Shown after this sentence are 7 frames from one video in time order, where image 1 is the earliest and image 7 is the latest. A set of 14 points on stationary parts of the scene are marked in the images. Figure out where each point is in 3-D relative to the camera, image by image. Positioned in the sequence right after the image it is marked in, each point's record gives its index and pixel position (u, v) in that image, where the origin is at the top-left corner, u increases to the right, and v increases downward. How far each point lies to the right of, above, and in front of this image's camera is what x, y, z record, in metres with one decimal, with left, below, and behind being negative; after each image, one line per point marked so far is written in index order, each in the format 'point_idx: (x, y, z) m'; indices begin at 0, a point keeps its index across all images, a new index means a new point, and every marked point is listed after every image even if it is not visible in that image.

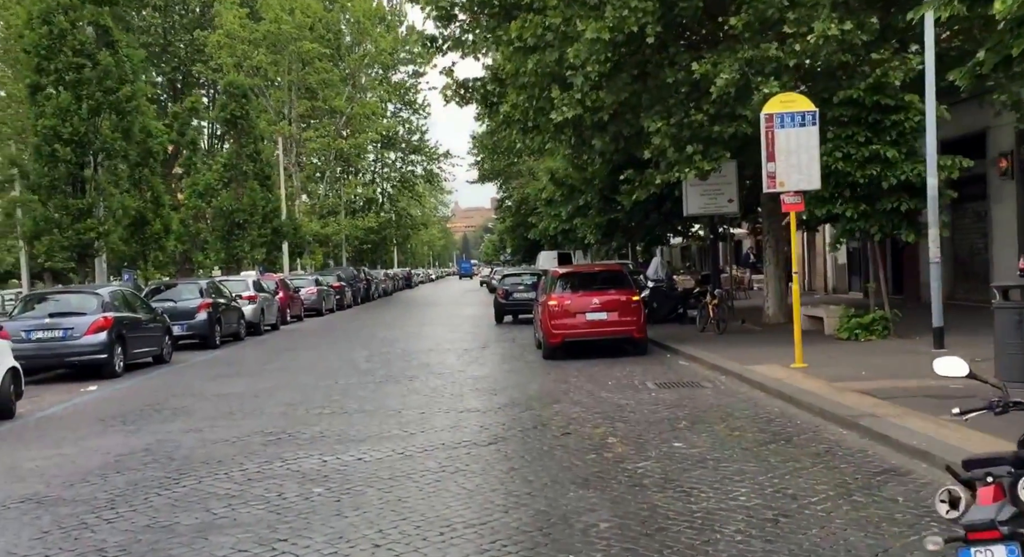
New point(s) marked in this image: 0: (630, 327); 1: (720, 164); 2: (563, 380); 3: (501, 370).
0: (+2.0, -0.8, +16.6) m
1: (+3.5, +2.0, +16.5) m
2: (+0.7, -1.4, +13.9) m
3: (-0.2, -1.4, +15.3) m
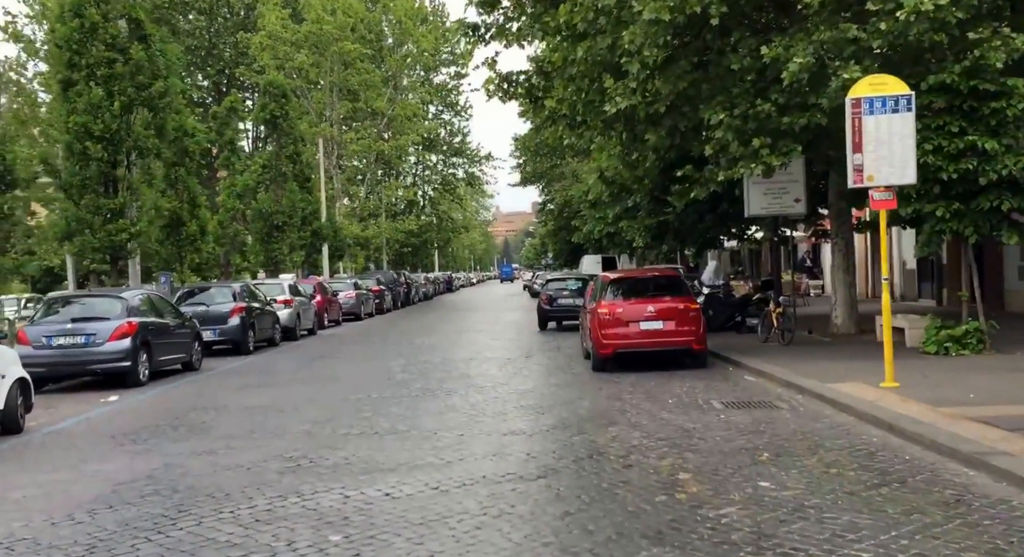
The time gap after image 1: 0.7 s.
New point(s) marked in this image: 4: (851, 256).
0: (+2.7, -0.9, +15.2) m
1: (+4.3, +1.9, +15.0) m
2: (+1.4, -1.5, +12.6) m
3: (+0.5, -1.5, +13.9) m
4: (+6.6, +0.4, +19.0) m
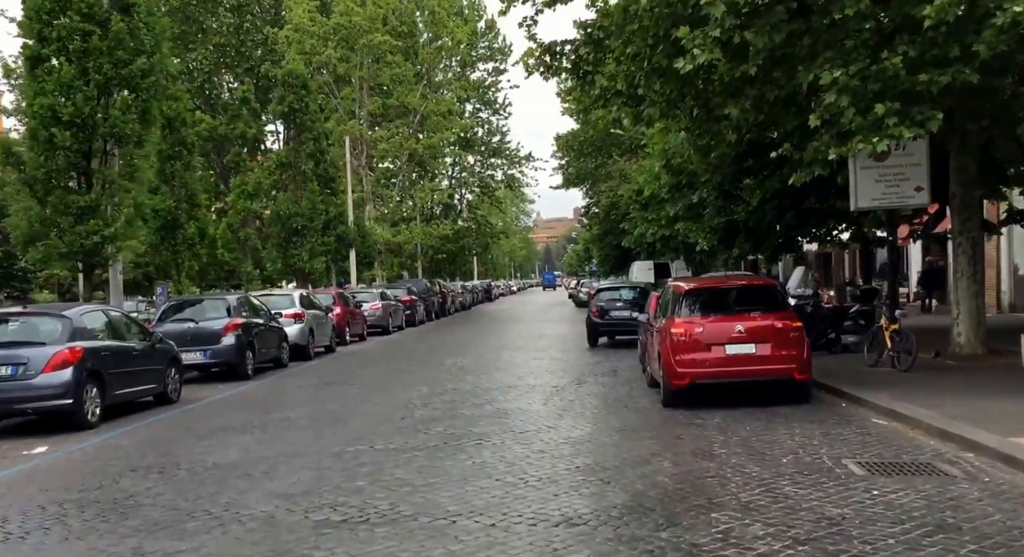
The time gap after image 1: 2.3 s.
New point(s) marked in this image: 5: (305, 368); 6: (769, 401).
0: (+3.3, -1.1, +11.7) m
1: (+4.8, +1.8, +11.5) m
2: (+1.8, -1.6, +9.1) m
3: (+1.1, -1.6, +10.5) m
4: (+7.3, +0.3, +15.3) m
5: (-4.2, -1.8, +19.8) m
6: (+3.2, -1.5, +11.9) m
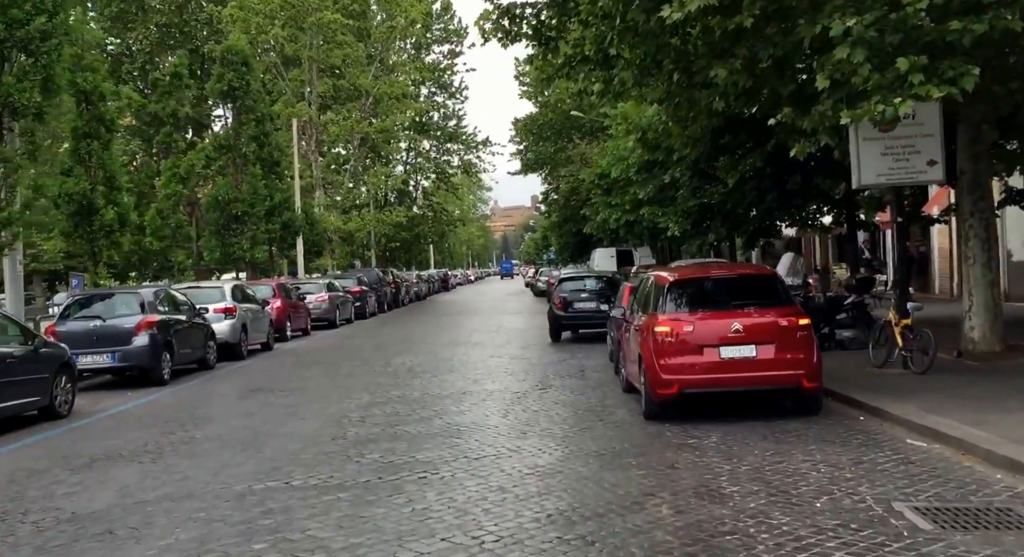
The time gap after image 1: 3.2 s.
0: (+2.8, -0.9, +9.8) m
1: (+4.4, +1.9, +9.6) m
2: (+1.5, -1.5, +7.2) m
3: (+0.6, -1.5, +8.6) m
4: (+6.7, +0.5, +13.6) m
5: (-5.0, -1.6, +17.6) m
6: (+2.7, -1.4, +10.0) m
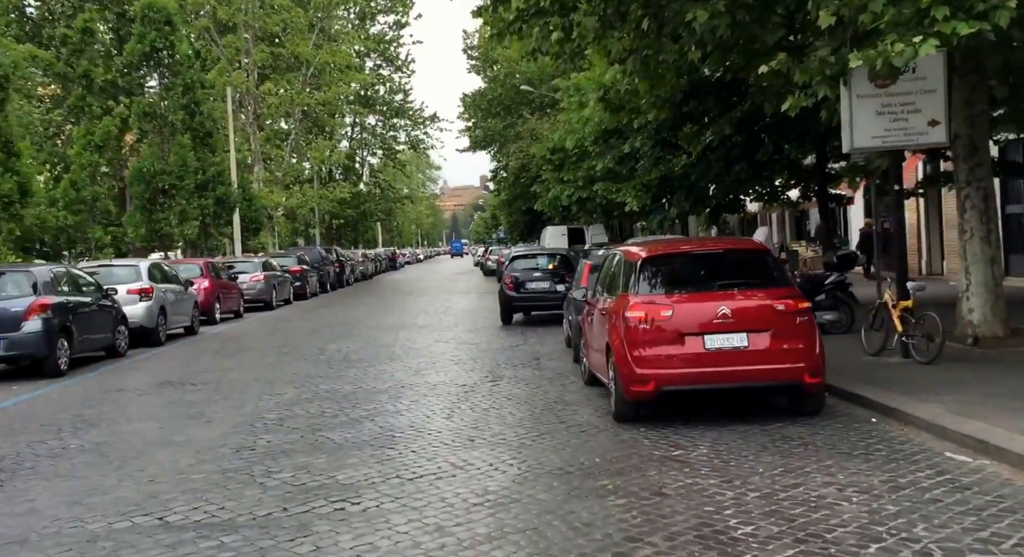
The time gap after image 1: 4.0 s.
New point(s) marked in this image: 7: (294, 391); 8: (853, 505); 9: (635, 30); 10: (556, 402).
0: (+2.4, -0.7, +8.3) m
1: (+3.9, +2.1, +8.1) m
2: (+1.2, -1.3, +5.6) m
3: (+0.3, -1.3, +6.9) m
4: (+6.0, +0.8, +12.2) m
5: (-5.9, -1.3, +15.7) m
6: (+2.2, -1.2, +8.5) m
7: (-2.5, -1.3, +11.0) m
8: (+2.0, -1.3, +5.8) m
9: (+1.6, +3.1, +12.1) m
10: (+0.4, -1.3, +10.0) m
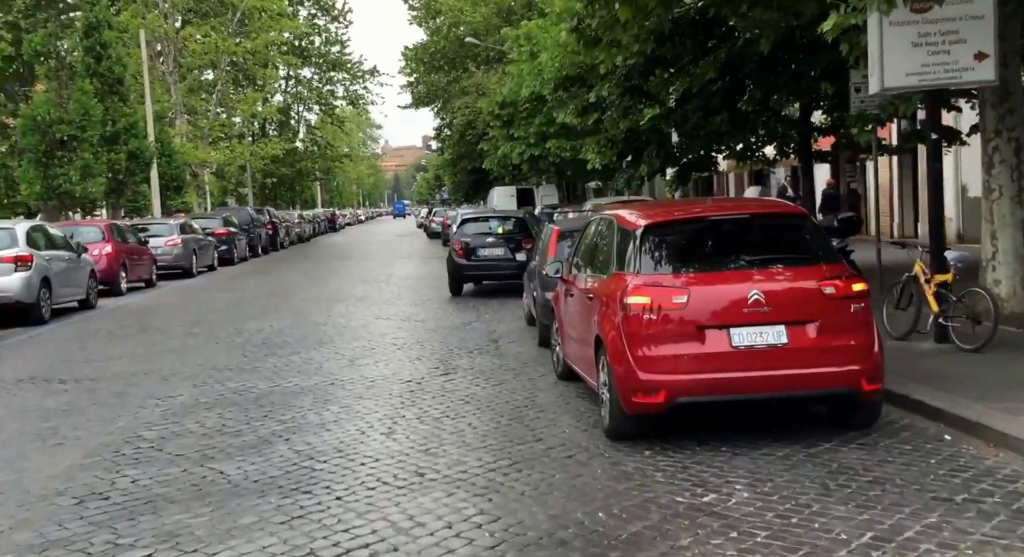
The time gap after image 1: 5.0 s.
0: (+2.1, -0.6, +6.3) m
1: (+3.7, +2.2, +6.1) m
2: (+1.1, -1.3, +3.6) m
3: (+0.1, -1.2, +4.8) m
4: (+5.6, +1.1, +10.4) m
5: (-6.5, -0.8, +13.2) m
6: (+2.0, -1.0, +6.5) m
7: (-2.9, -1.0, +8.7) m
8: (+1.9, -1.2, +3.8) m
9: (+1.1, +3.4, +9.9) m
10: (+0.1, -1.0, +7.9) m
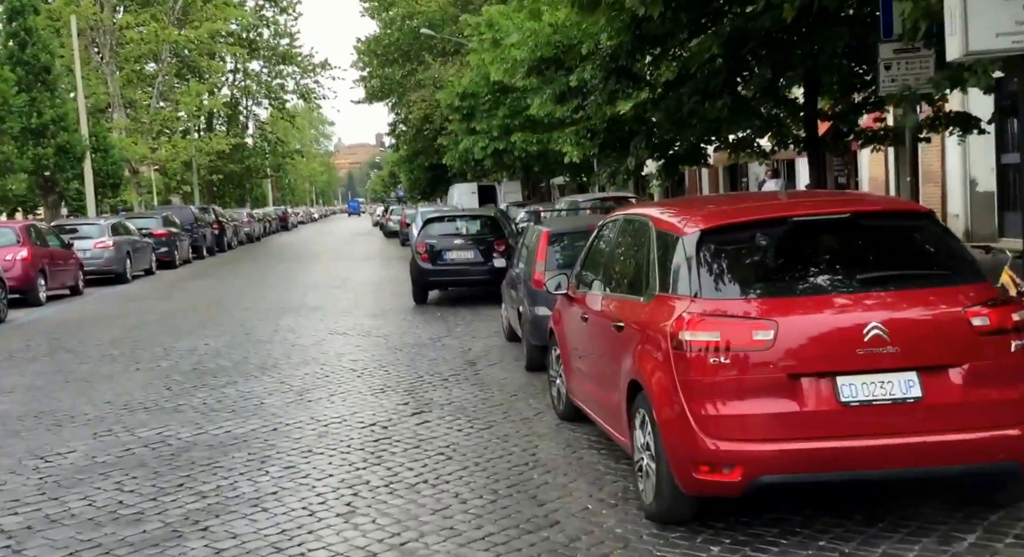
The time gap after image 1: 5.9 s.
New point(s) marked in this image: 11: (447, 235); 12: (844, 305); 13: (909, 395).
0: (+2.2, -0.7, +4.5) m
1: (+3.7, +2.1, +4.4) m
2: (+1.2, -1.4, +1.8) m
3: (+0.2, -1.3, +3.0) m
4: (+5.4, +1.0, +8.7) m
5: (-6.8, -1.0, +11.0) m
6: (+2.0, -1.1, +4.7) m
7: (-2.9, -1.2, +6.7) m
8: (+2.1, -1.3, +2.0) m
9: (+1.0, +3.3, +8.1) m
10: (+0.1, -1.2, +6.1) m
11: (-1.0, +0.7, +15.1) m
12: (+1.5, -0.1, +4.5) m
13: (+1.7, -0.5, +4.4) m
